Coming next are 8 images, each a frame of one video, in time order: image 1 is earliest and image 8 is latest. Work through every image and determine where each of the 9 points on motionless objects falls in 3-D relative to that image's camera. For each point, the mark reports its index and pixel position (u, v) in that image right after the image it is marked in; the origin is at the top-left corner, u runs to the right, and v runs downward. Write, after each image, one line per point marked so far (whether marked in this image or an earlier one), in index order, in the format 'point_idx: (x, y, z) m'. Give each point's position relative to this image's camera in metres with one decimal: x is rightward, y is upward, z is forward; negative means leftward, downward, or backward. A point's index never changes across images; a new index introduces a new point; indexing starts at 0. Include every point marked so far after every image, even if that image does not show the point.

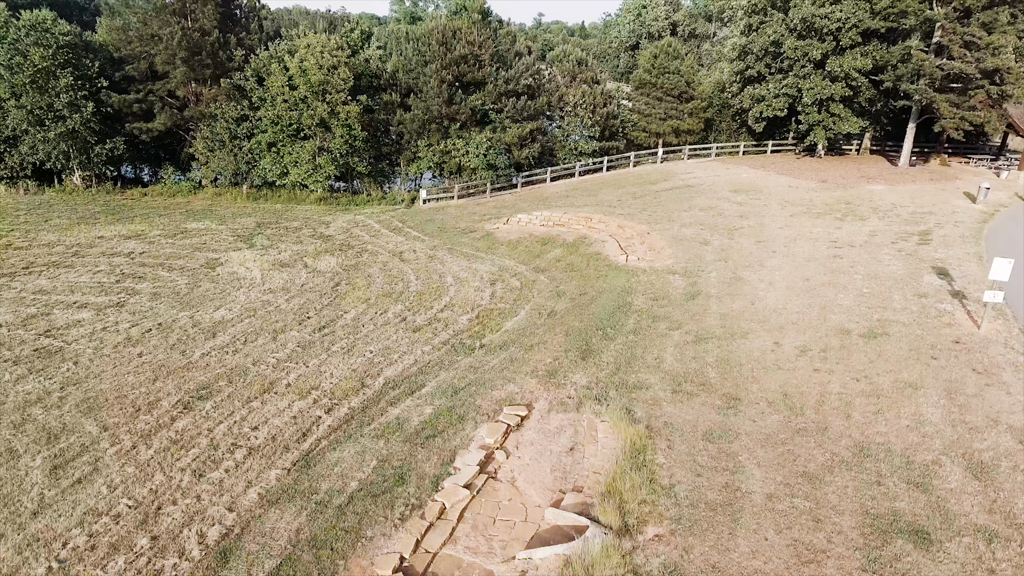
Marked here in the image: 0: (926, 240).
0: (+16.8, +1.9, +17.2) m
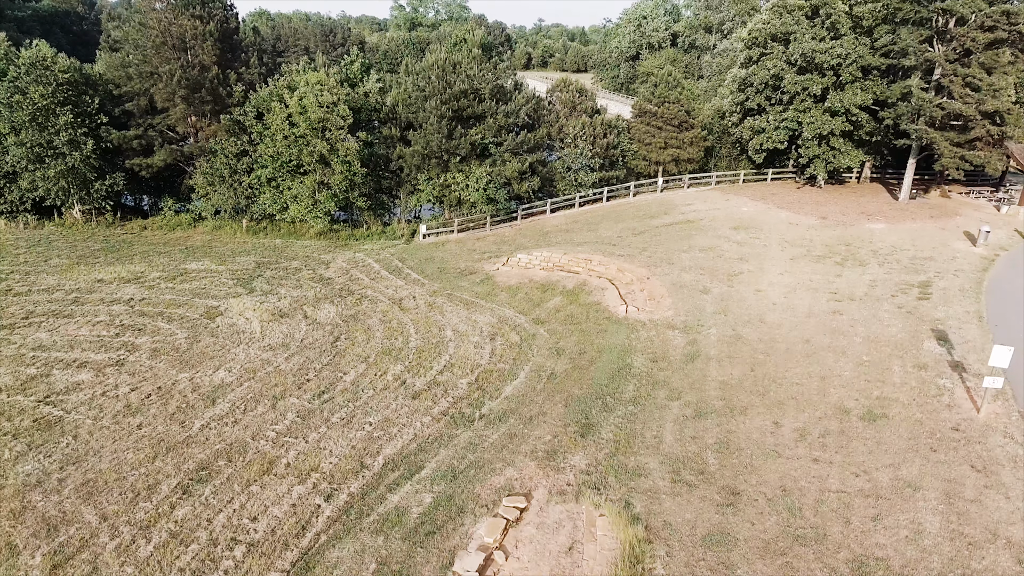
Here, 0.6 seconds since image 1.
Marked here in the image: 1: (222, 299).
0: (+16.8, -0.3, +17.2) m
1: (-13.4, -0.5, +19.6) m
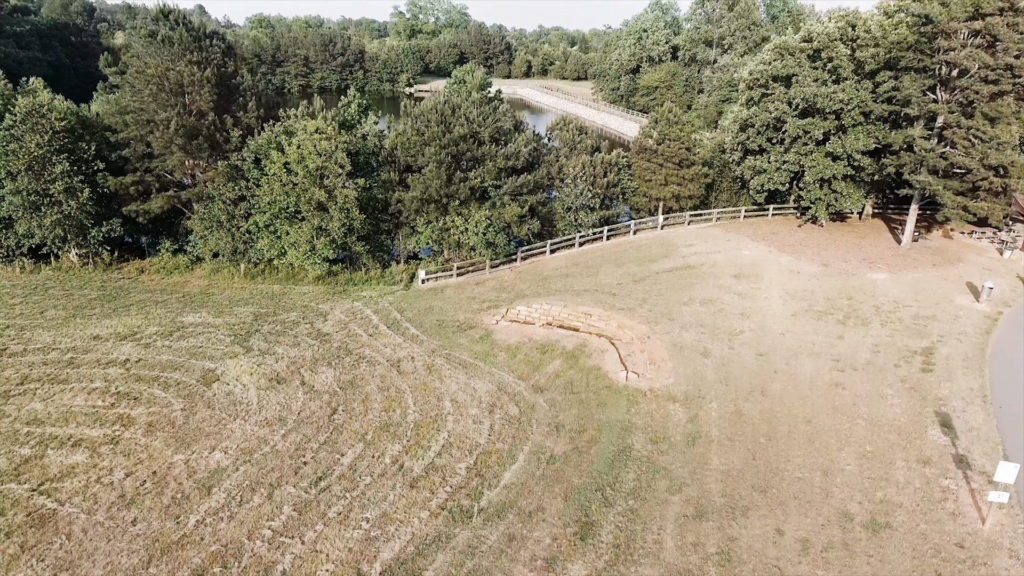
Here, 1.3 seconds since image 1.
0: (+16.7, -3.1, +17.0) m
1: (-13.5, -3.3, +19.5) m
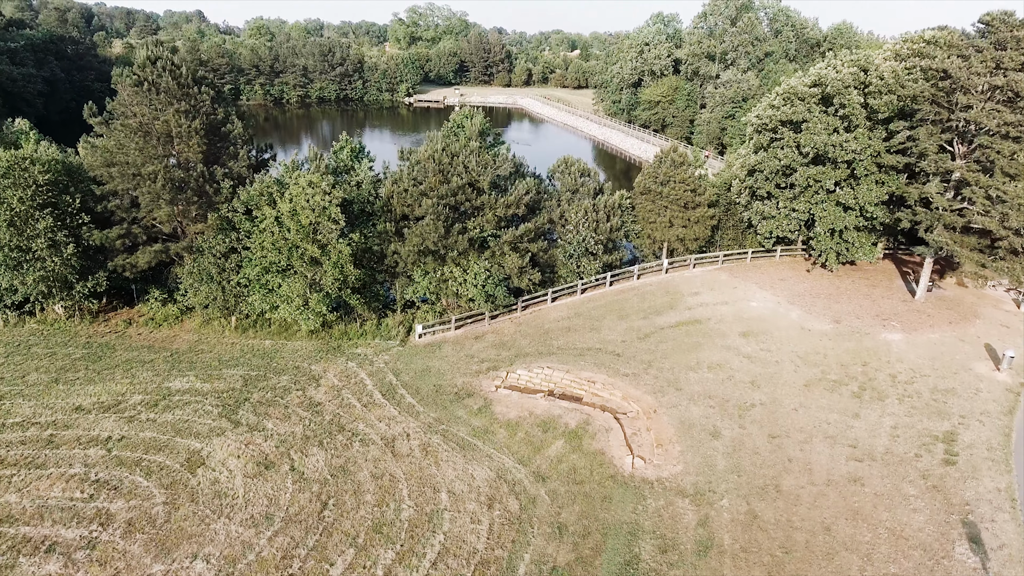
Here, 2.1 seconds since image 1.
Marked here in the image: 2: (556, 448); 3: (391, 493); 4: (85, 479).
0: (+16.7, -6.3, +16.2) m
1: (-13.5, -6.6, +18.6) m
2: (+1.9, -6.7, +17.9) m
3: (-4.6, -7.9, +16.3) m
4: (-16.9, -7.6, +16.9) m
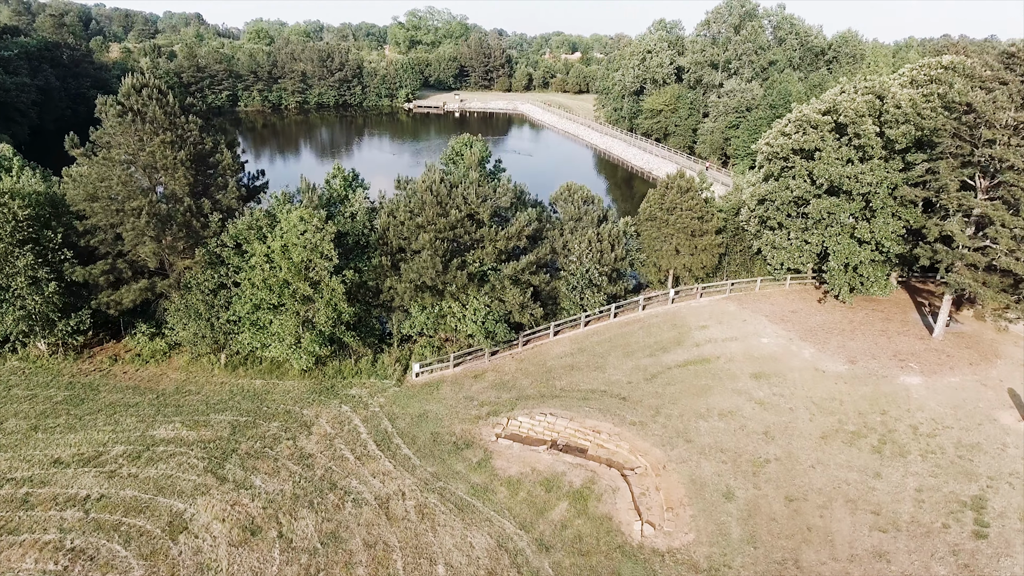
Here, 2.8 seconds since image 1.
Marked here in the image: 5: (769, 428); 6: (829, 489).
0: (+16.8, -8.5, +15.1) m
1: (-13.4, -8.7, +17.6) m
2: (+1.9, -8.8, +16.9) m
3: (-4.6, -10.0, +15.3) m
4: (-16.9, -9.7, +15.9) m
5: (+11.9, -6.5, +19.8) m
6: (+12.7, -8.0, +17.0) m
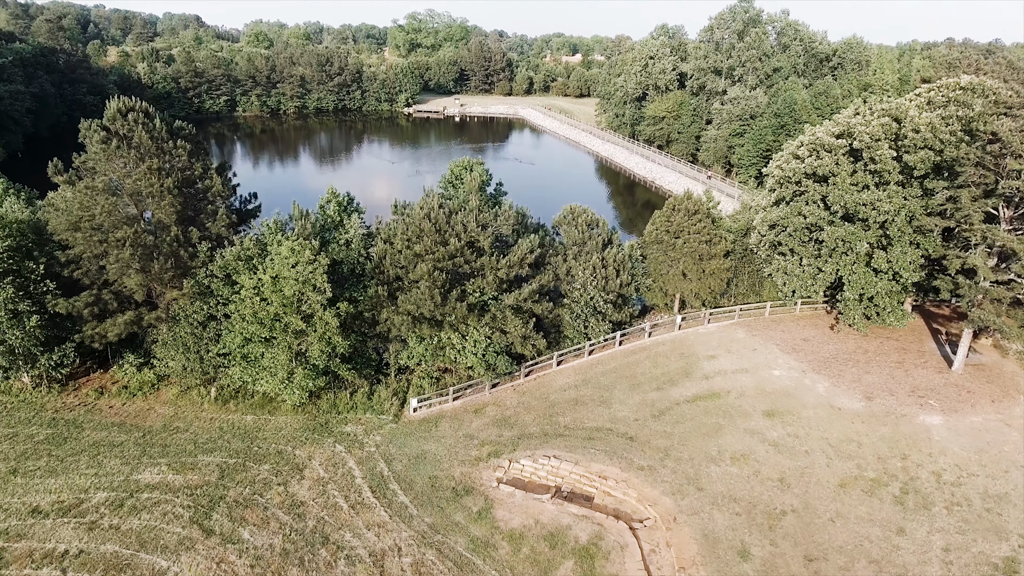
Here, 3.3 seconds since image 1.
0: (+16.9, -10.2, +14.2) m
1: (-13.3, -10.4, +16.7) m
2: (+2.0, -10.6, +16.0) m
3: (-4.5, -11.7, +14.3) m
4: (-16.8, -11.4, +14.9) m
5: (+12.0, -8.3, +18.9) m
6: (+12.8, -9.8, +16.1) m
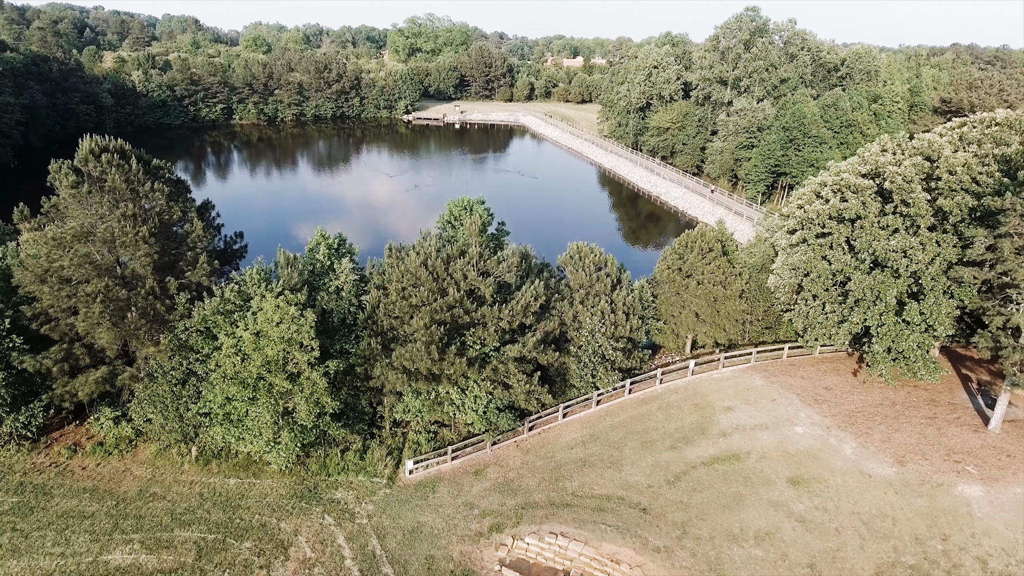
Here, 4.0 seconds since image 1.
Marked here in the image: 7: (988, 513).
0: (+17.0, -12.9, +12.5) m
1: (-13.2, -13.1, +15.0) m
2: (+2.2, -13.3, +14.3) m
3: (-4.3, -14.4, +12.7) m
4: (-16.6, -14.1, +13.3) m
5: (+12.2, -11.0, +17.2) m
6: (+12.9, -12.5, +14.4) m
7: (+20.6, -9.7, +18.5) m
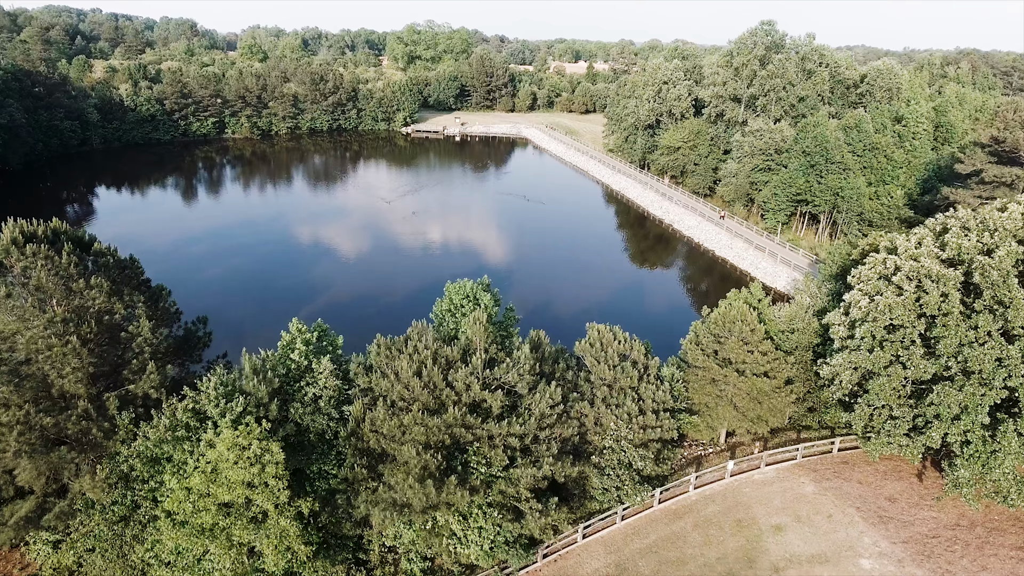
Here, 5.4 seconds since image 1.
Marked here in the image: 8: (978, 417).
0: (+17.5, -17.7, +8.8) m
1: (-12.7, -17.9, +11.3) m
2: (+2.7, -18.0, +10.6) m
3: (-3.8, -19.2, +9.0) m
4: (-16.1, -18.9, +9.6) m
5: (+12.7, -15.7, +13.5) m
6: (+13.4, -17.3, +10.7) m
7: (+21.1, -14.5, +14.8) m
8: (+19.5, -5.3, +17.9) m
